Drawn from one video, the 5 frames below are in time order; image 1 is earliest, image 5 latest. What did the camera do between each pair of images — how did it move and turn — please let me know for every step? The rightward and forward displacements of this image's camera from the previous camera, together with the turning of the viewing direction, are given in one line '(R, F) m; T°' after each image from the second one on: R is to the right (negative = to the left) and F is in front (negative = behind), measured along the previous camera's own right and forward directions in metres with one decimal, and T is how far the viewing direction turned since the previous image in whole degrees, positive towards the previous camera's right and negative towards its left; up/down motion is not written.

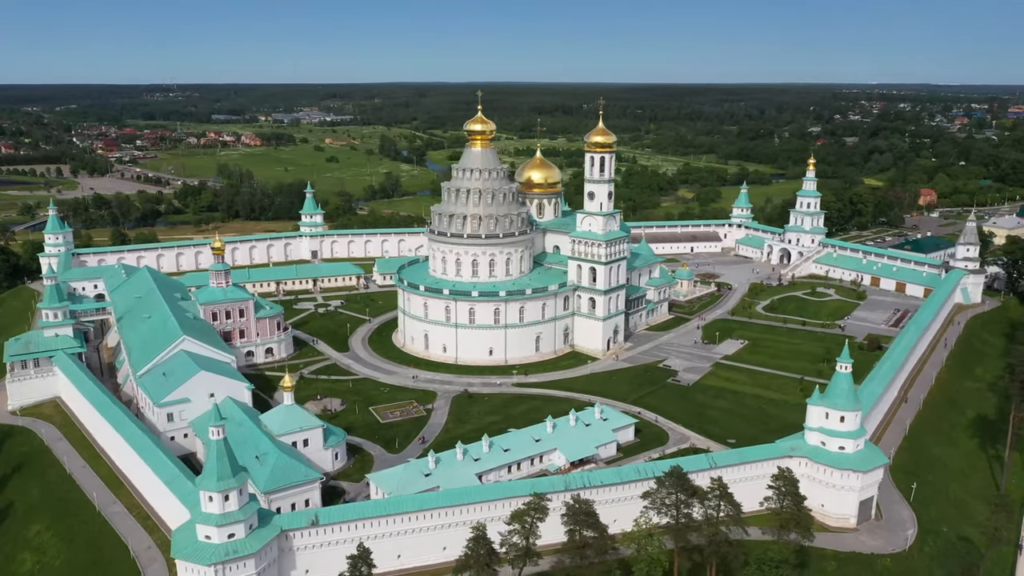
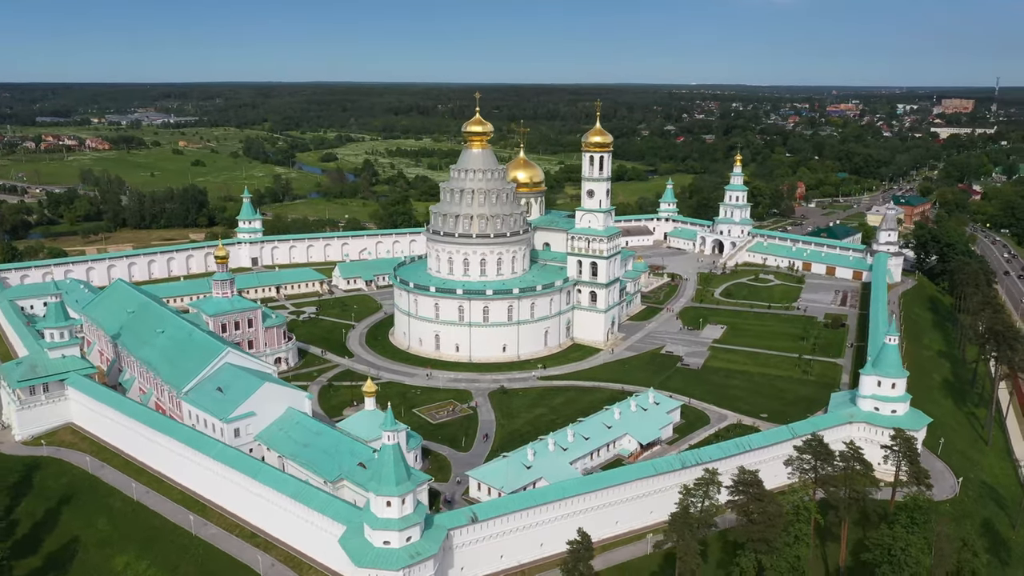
(-8.9, -0.1) m; +10°
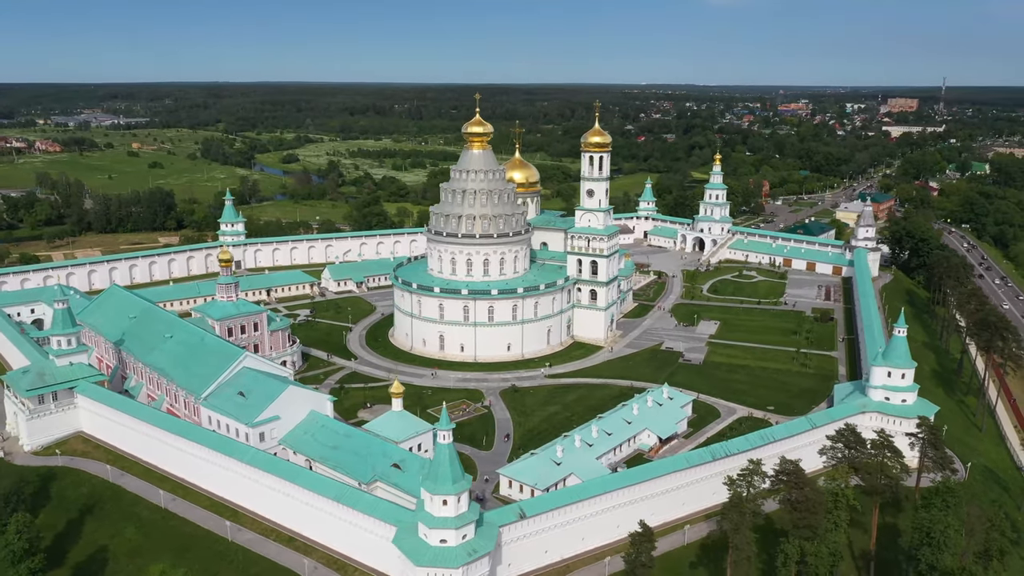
(-2.7, -0.3) m; +3°
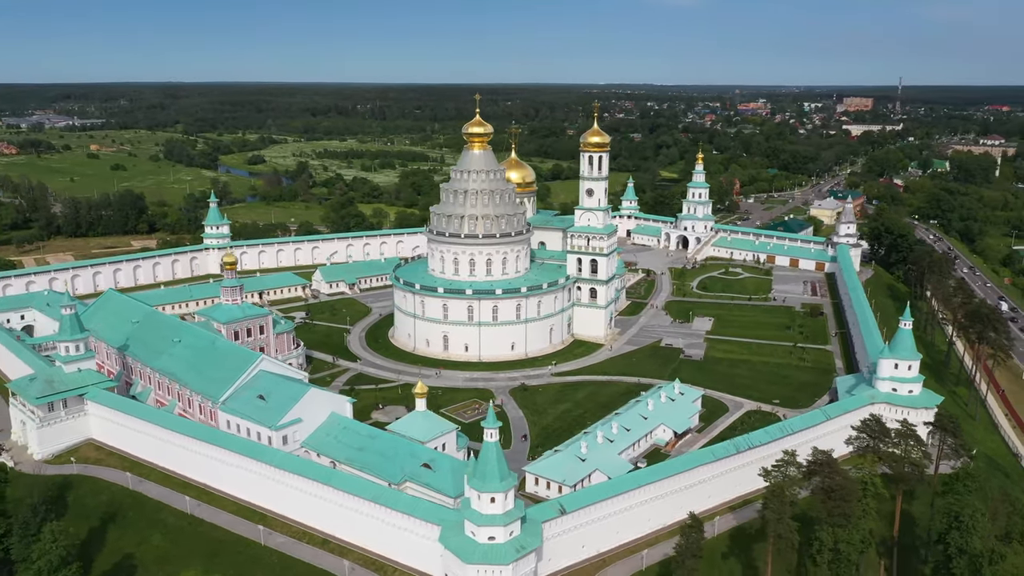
(-2.3, -0.2) m; +3°
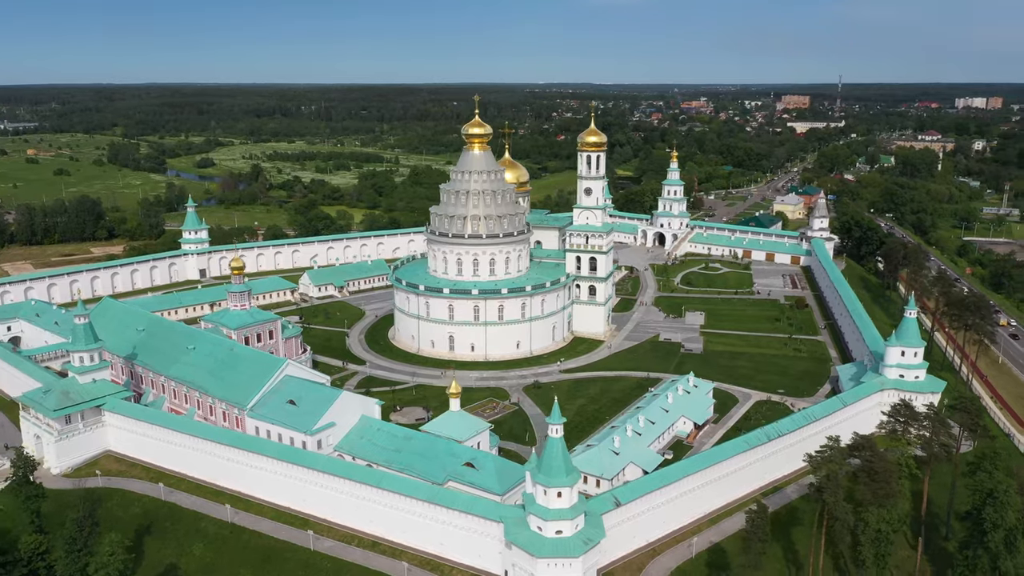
(-3.3, -0.3) m; +4°
